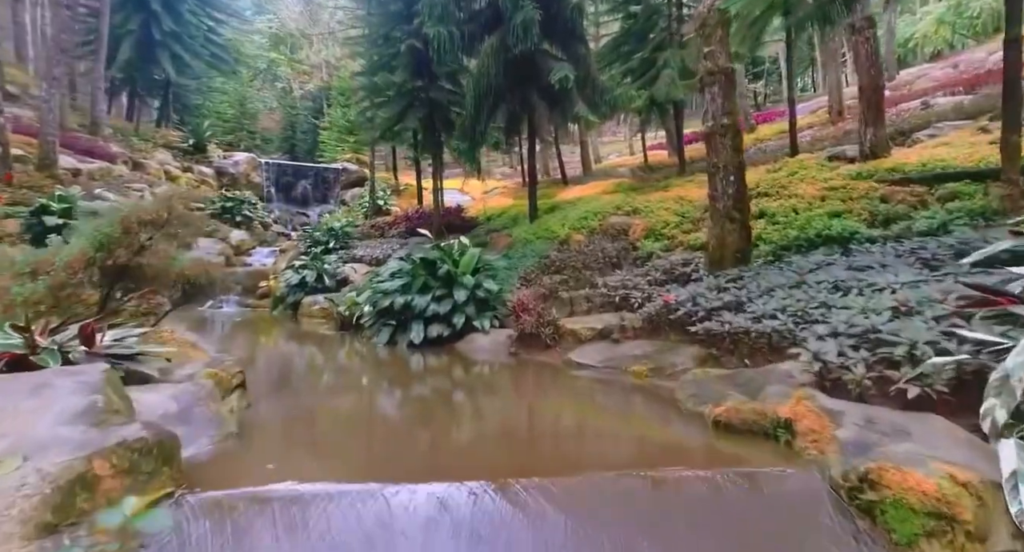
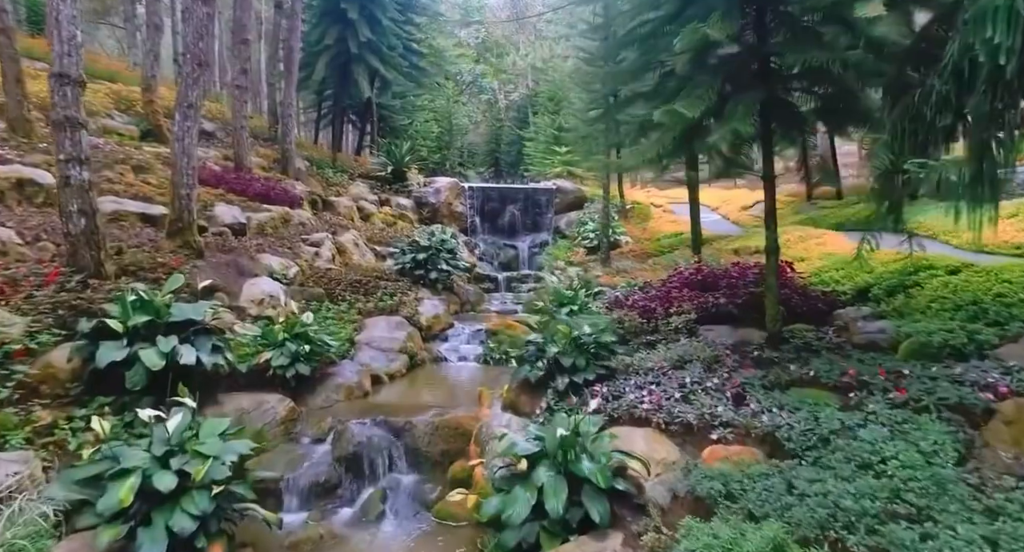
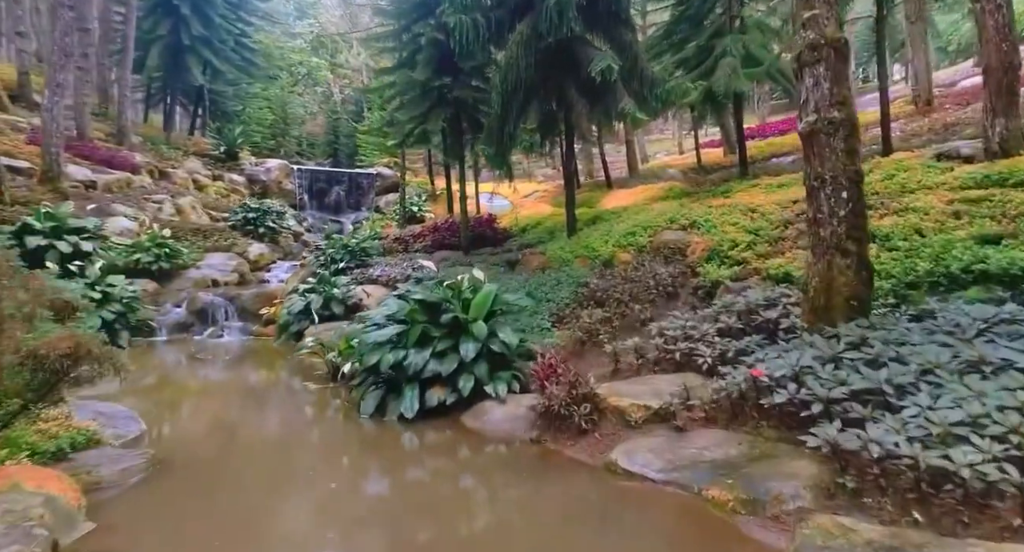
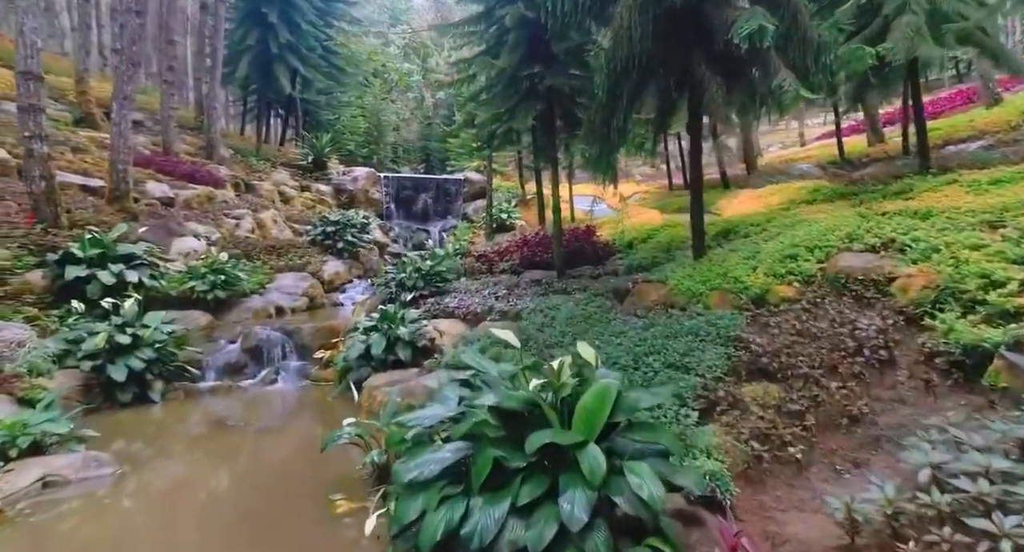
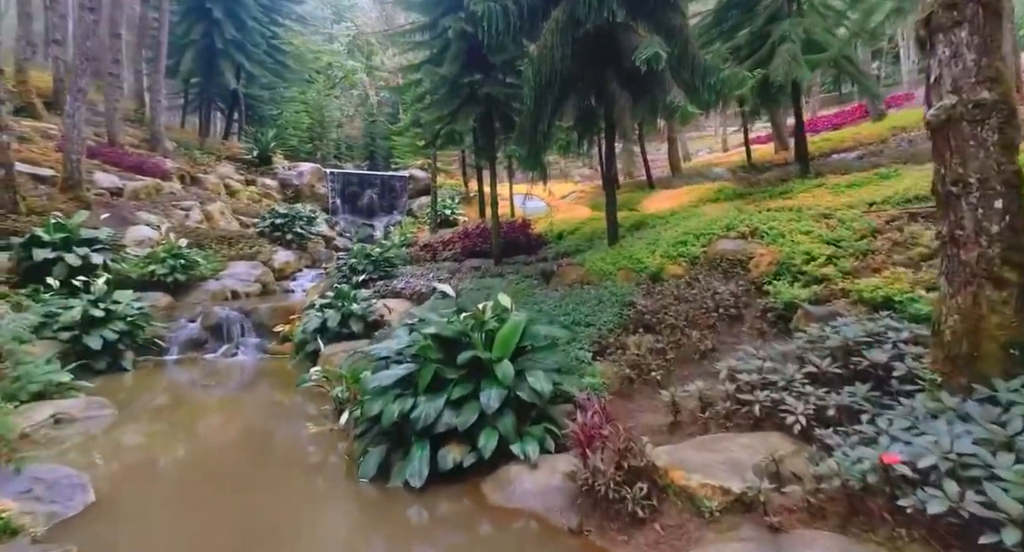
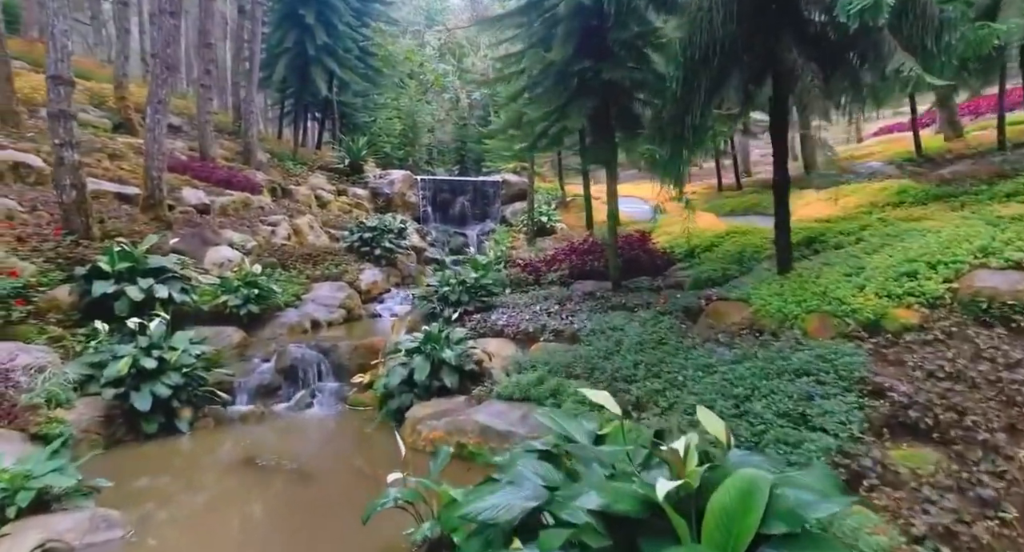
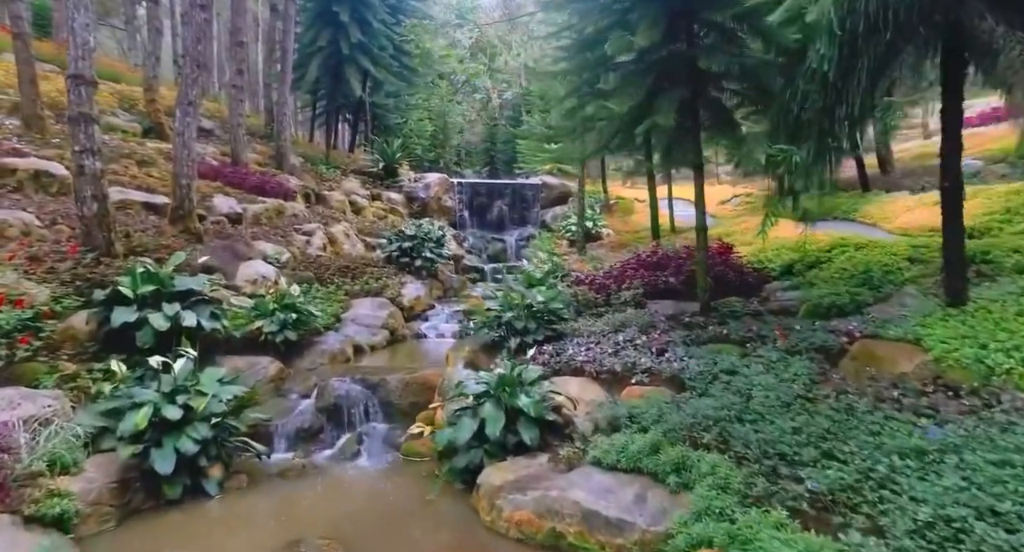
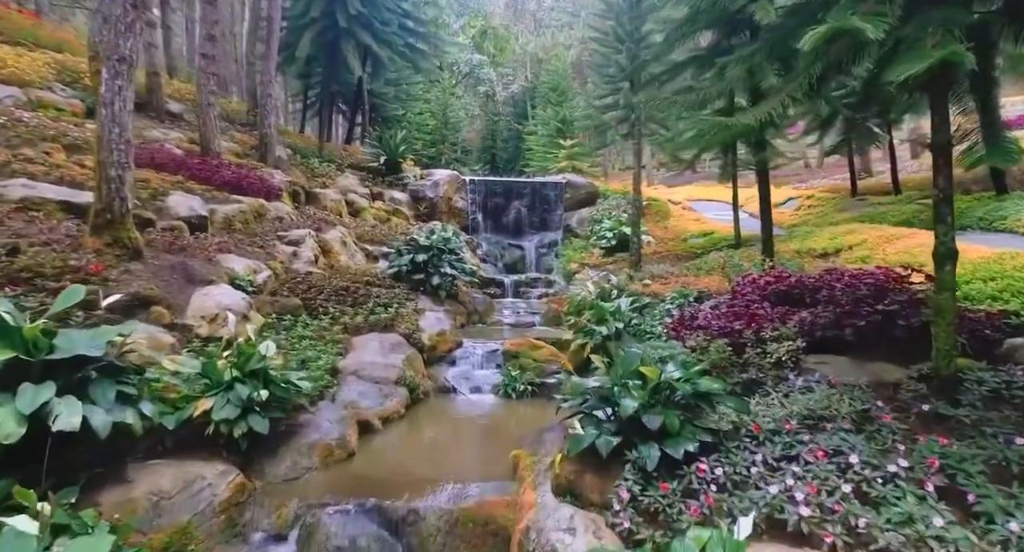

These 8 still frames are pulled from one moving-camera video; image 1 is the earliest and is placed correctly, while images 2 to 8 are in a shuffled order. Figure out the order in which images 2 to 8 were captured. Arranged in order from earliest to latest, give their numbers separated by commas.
3, 5, 4, 6, 7, 2, 8
